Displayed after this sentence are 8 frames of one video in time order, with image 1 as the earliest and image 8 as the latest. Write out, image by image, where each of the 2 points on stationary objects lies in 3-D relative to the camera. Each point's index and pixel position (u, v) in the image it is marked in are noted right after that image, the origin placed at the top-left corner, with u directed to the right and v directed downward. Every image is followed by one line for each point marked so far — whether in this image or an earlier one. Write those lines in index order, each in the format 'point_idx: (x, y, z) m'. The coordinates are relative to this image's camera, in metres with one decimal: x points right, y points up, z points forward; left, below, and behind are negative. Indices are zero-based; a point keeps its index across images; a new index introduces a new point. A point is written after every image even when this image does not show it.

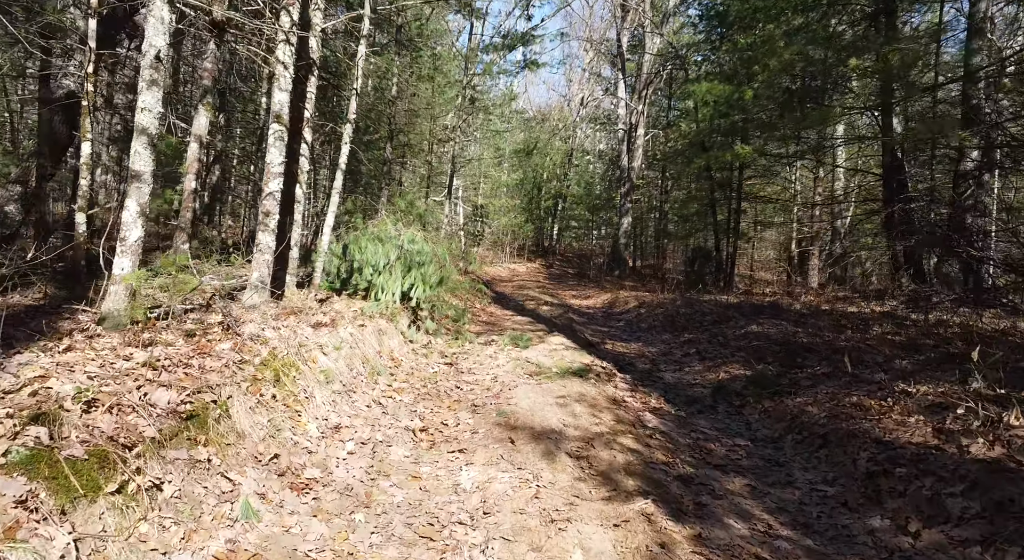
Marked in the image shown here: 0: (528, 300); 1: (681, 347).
0: (+0.4, -0.6, +19.2) m
1: (+2.6, -1.0, +9.8) m
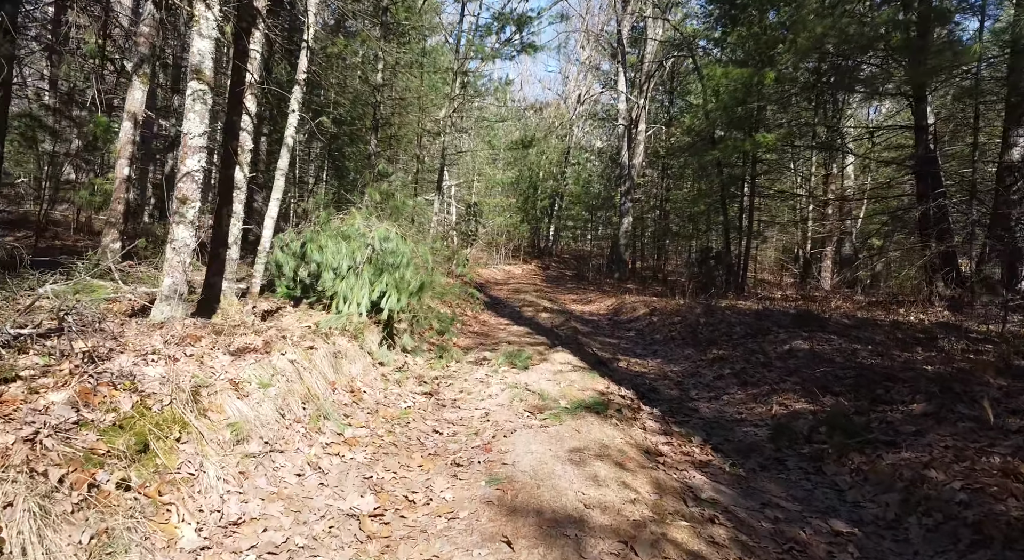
0: (+0.2, -0.7, +17.6) m
1: (+2.6, -1.1, +8.2) m
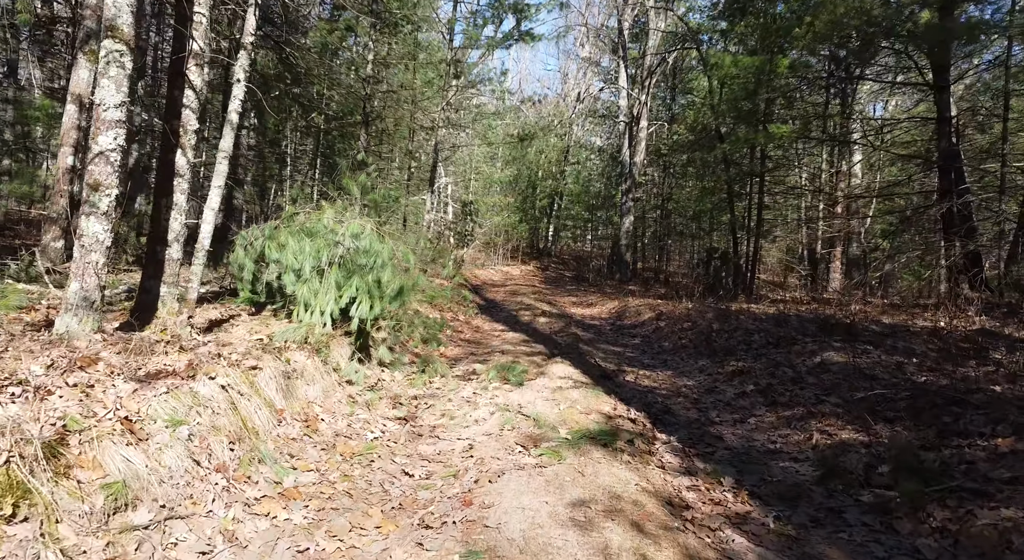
0: (+0.2, -0.7, +16.6) m
1: (+2.5, -1.1, +7.2) m
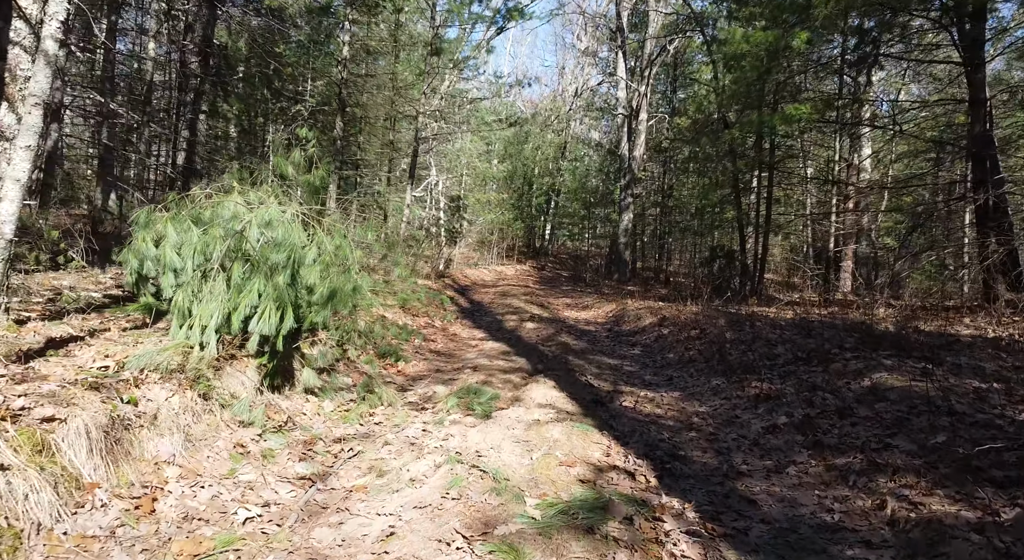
0: (-0.2, -0.7, +15.0) m
1: (+2.2, -1.2, +5.6) m
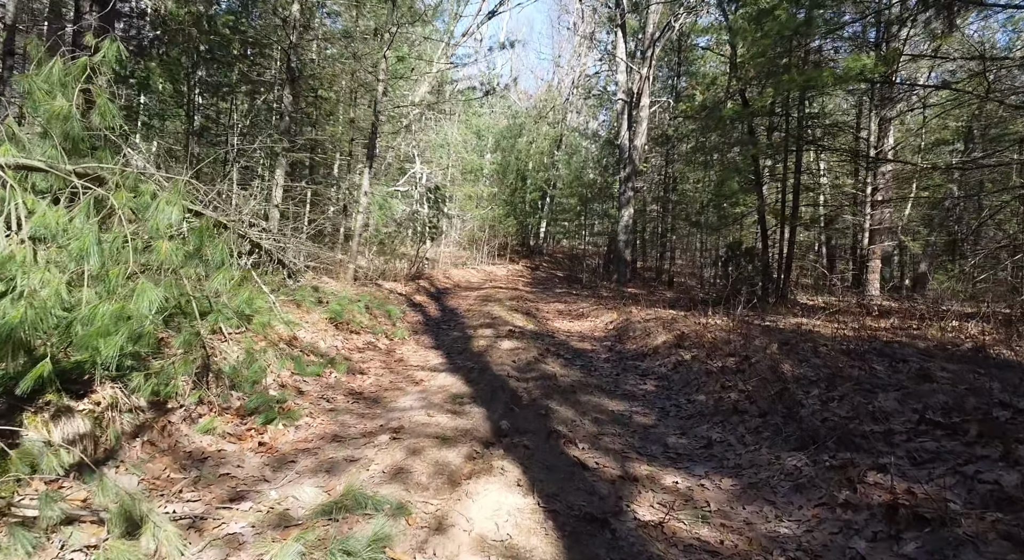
0: (-0.6, -0.8, +12.2) m
1: (+1.8, -1.2, +2.8) m
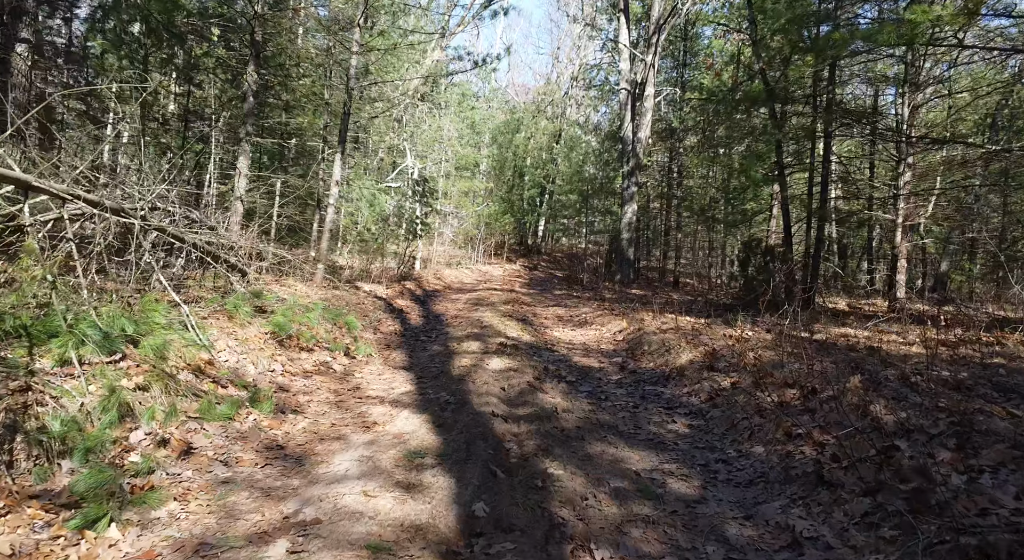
0: (-0.7, -0.8, +10.4) m
1: (+1.7, -1.3, +1.0) m
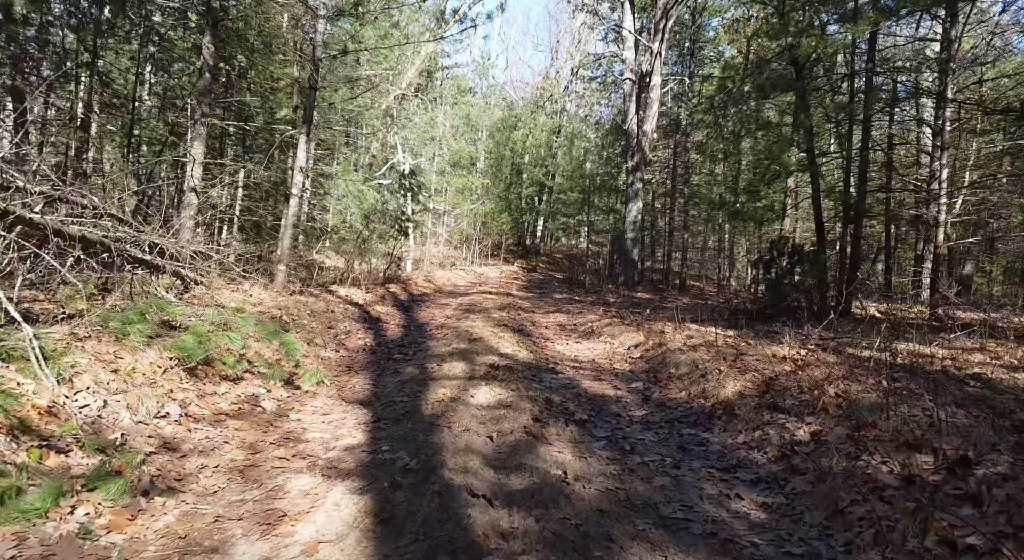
0: (-0.8, -0.9, +8.6) m
1: (+1.6, -1.3, -0.7) m
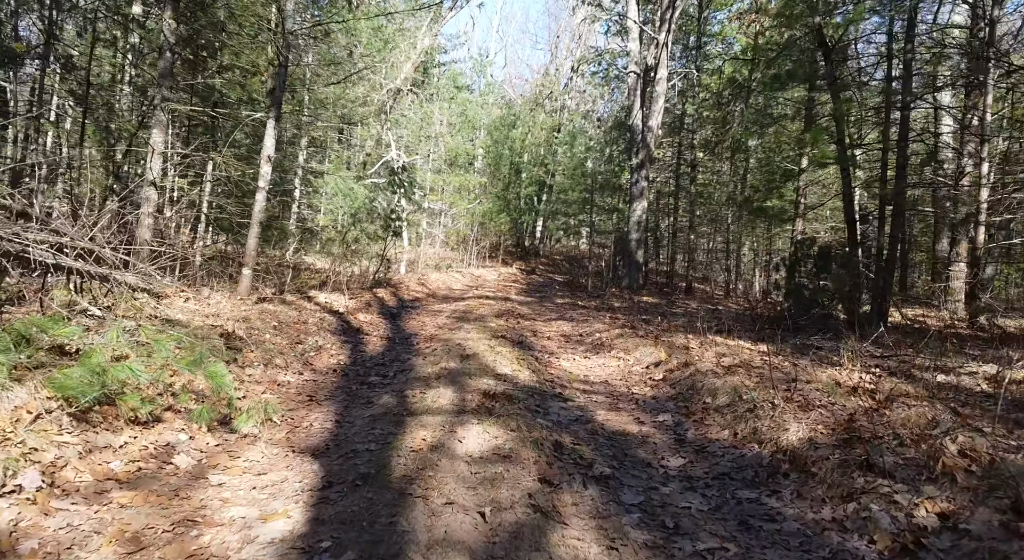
0: (-0.8, -1.0, +7.3) m
1: (+1.6, -1.4, -2.1) m
